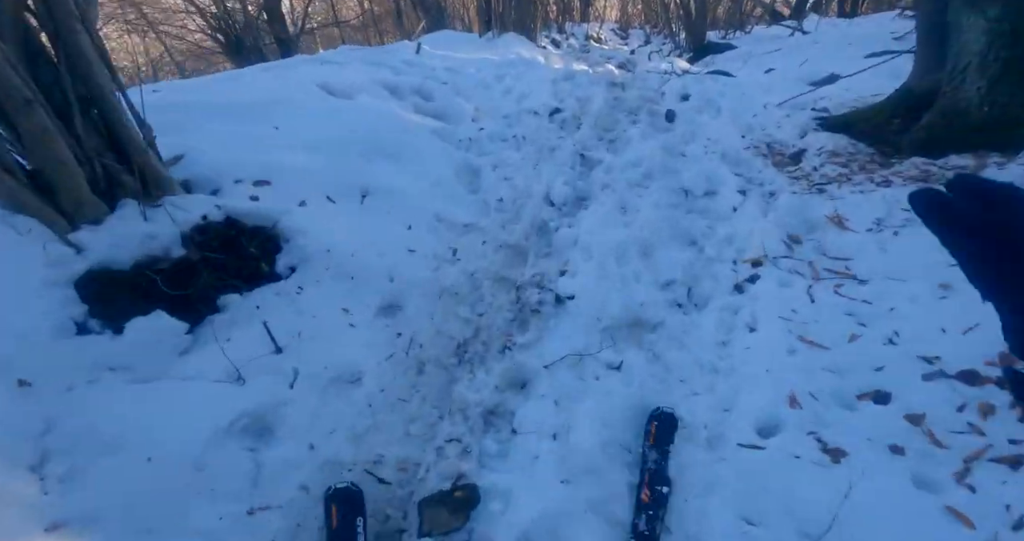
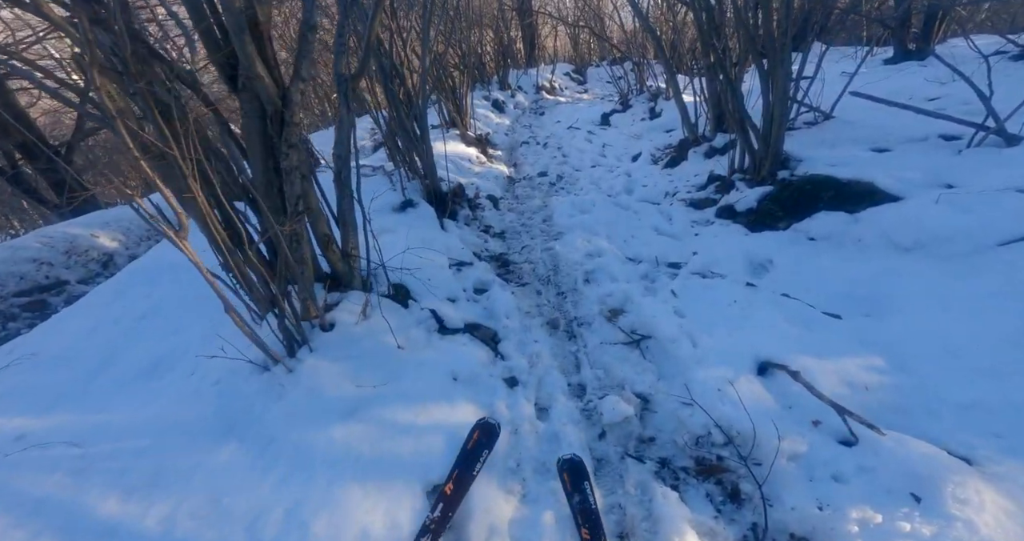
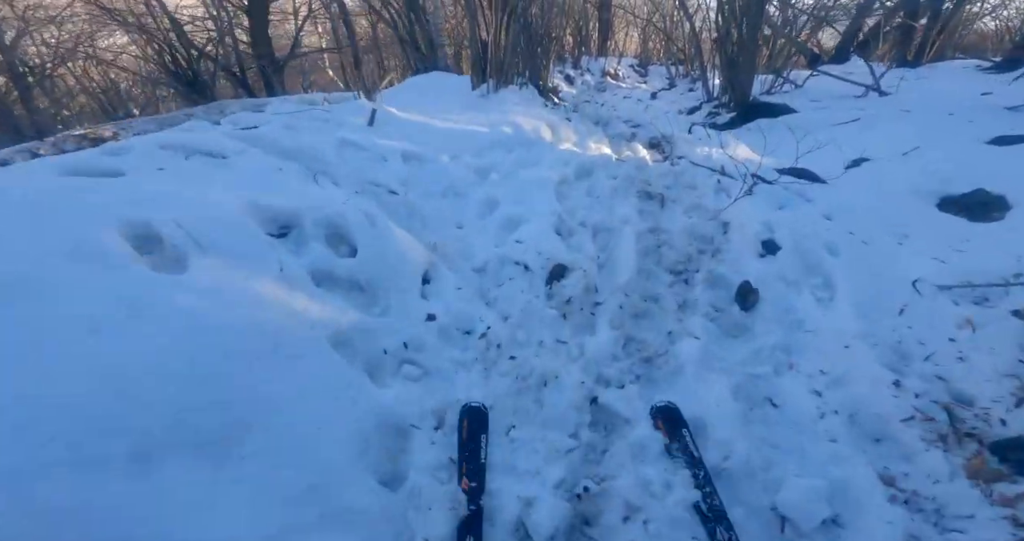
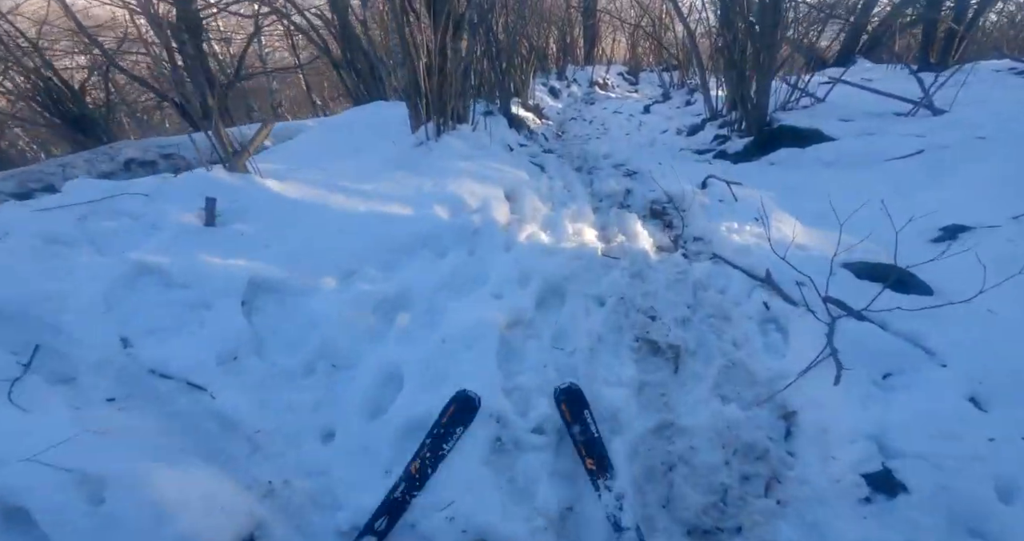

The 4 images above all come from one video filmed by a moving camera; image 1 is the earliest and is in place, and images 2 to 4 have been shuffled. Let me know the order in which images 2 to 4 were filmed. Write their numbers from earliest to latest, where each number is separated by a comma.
3, 4, 2
